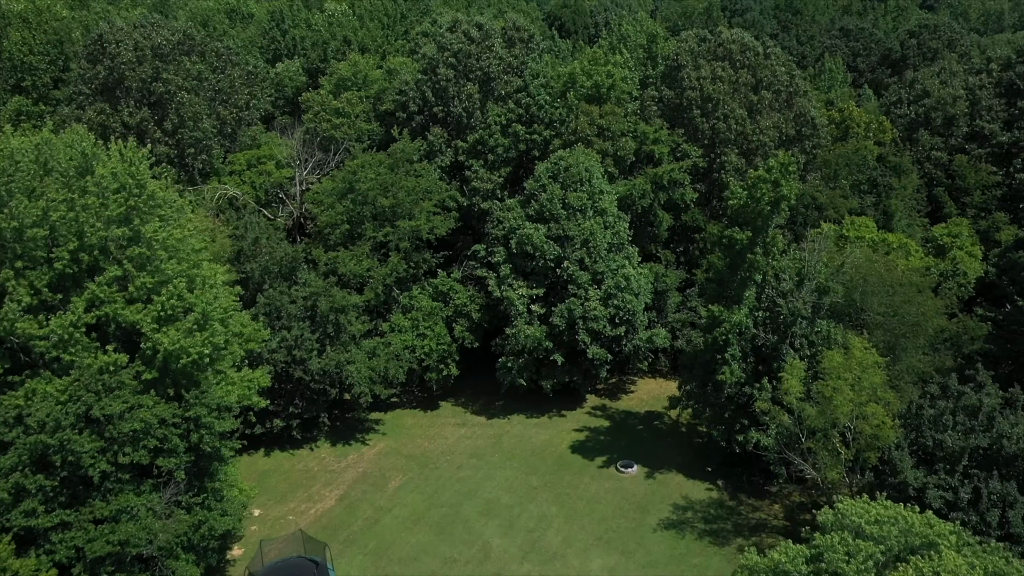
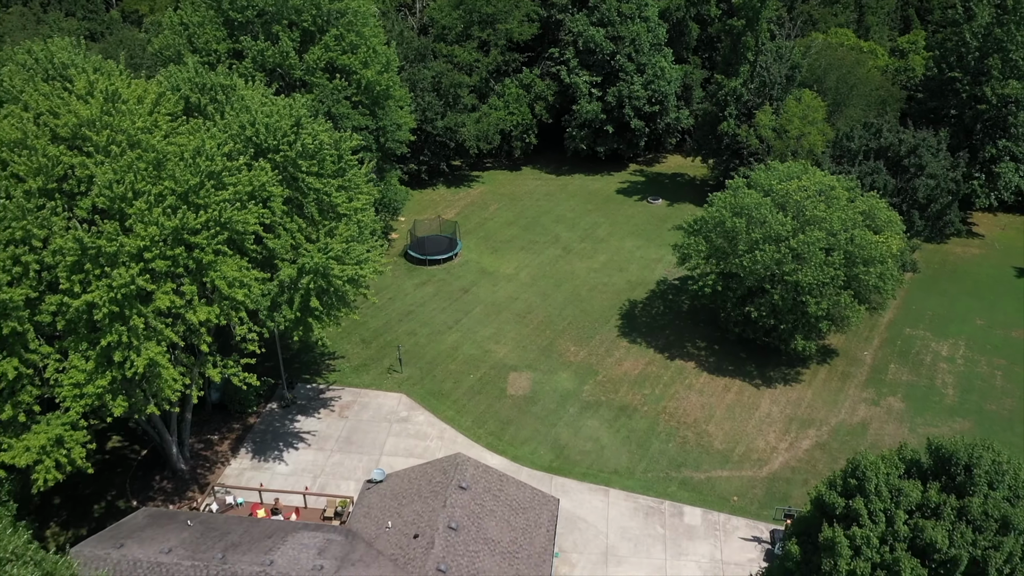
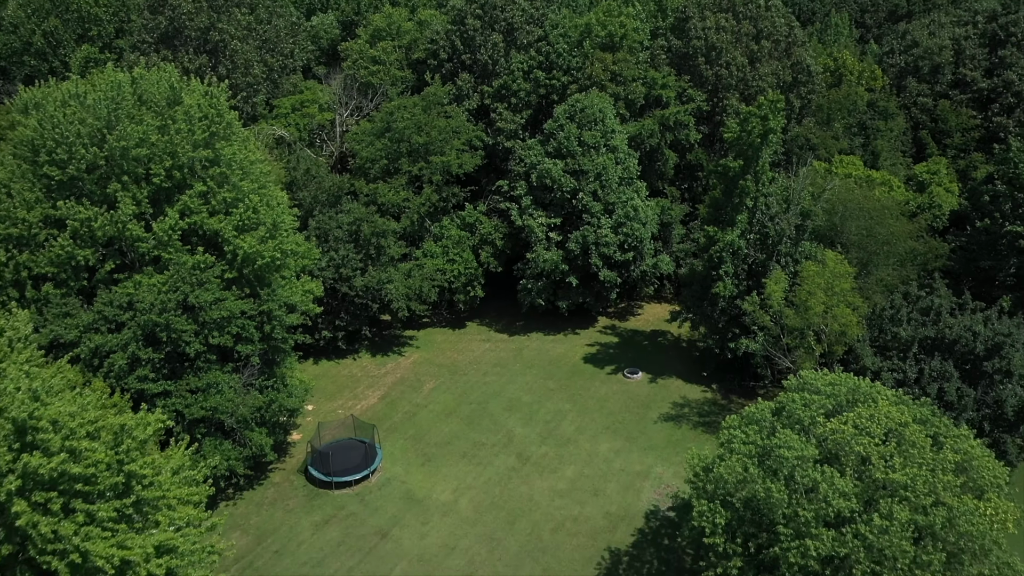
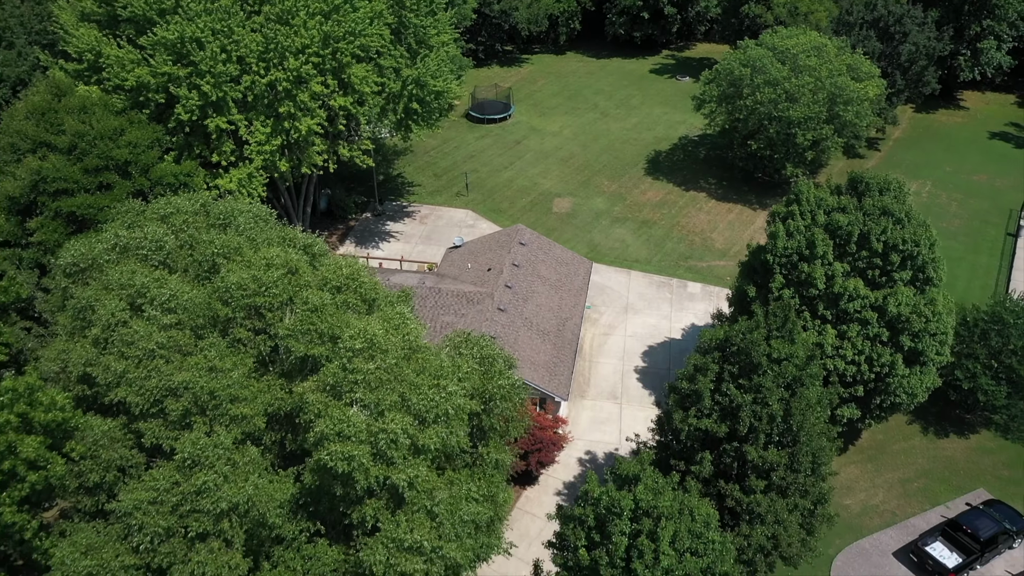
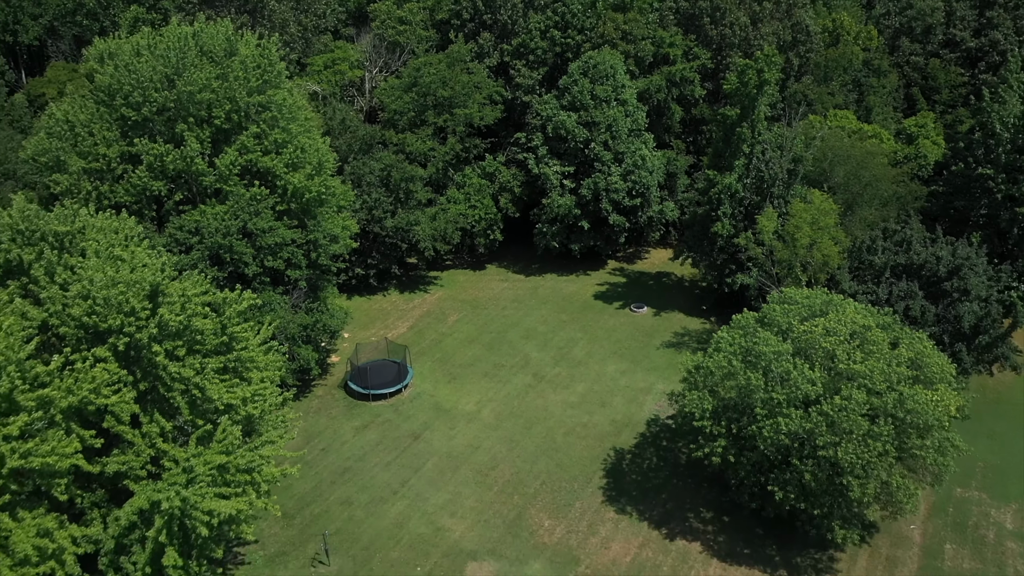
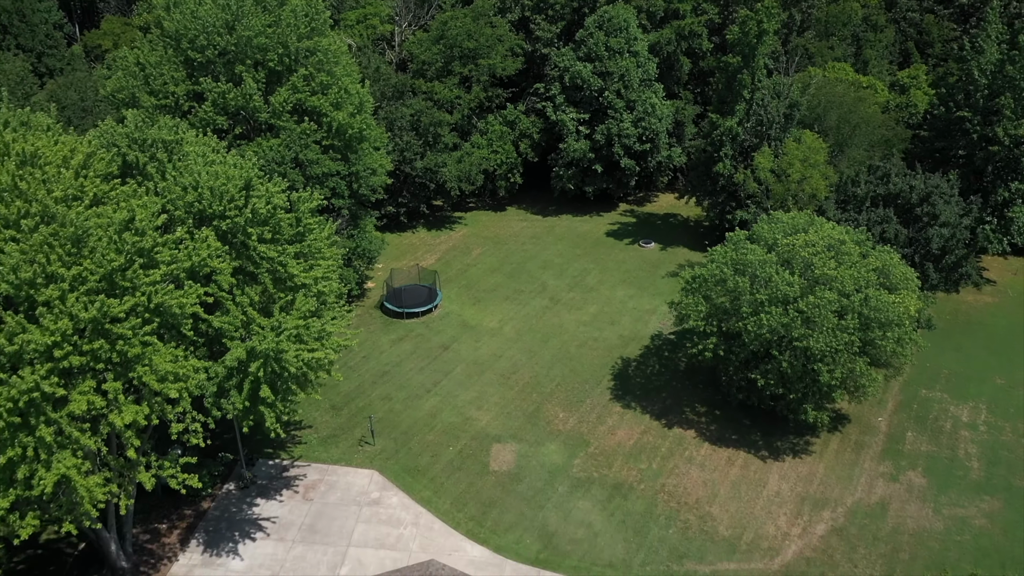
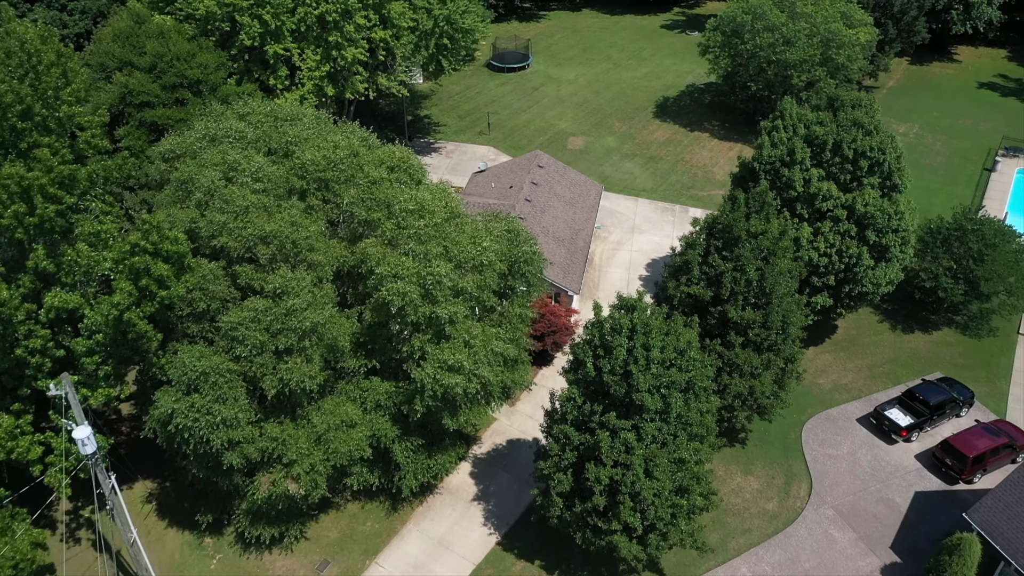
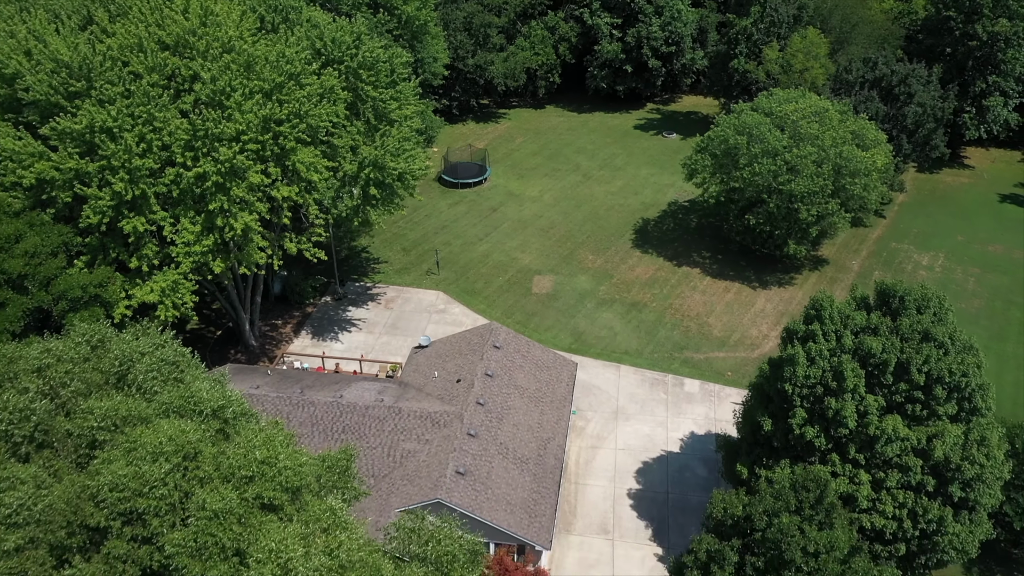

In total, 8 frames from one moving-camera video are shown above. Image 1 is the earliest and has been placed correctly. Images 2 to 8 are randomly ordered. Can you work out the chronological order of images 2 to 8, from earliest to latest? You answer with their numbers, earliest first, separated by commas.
3, 5, 6, 2, 8, 4, 7
